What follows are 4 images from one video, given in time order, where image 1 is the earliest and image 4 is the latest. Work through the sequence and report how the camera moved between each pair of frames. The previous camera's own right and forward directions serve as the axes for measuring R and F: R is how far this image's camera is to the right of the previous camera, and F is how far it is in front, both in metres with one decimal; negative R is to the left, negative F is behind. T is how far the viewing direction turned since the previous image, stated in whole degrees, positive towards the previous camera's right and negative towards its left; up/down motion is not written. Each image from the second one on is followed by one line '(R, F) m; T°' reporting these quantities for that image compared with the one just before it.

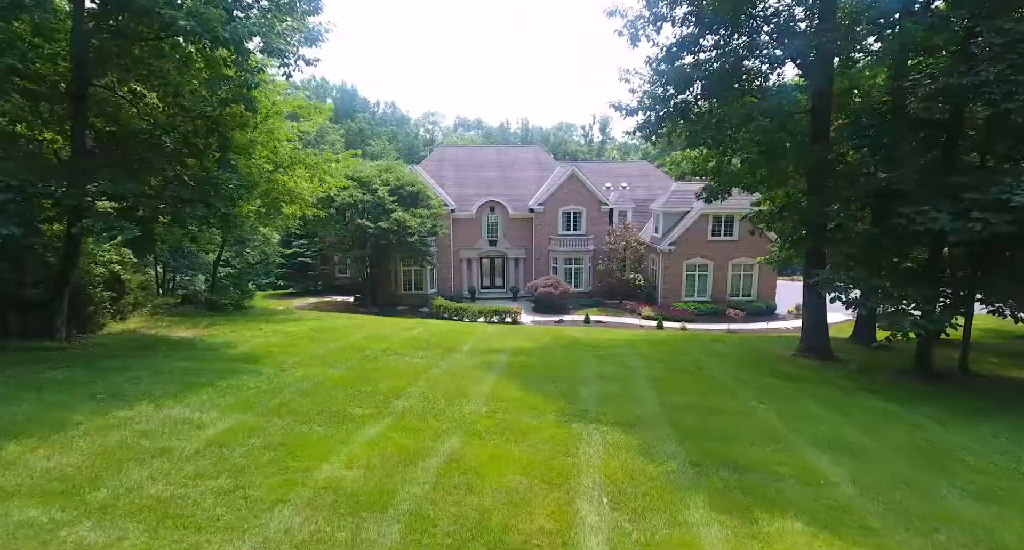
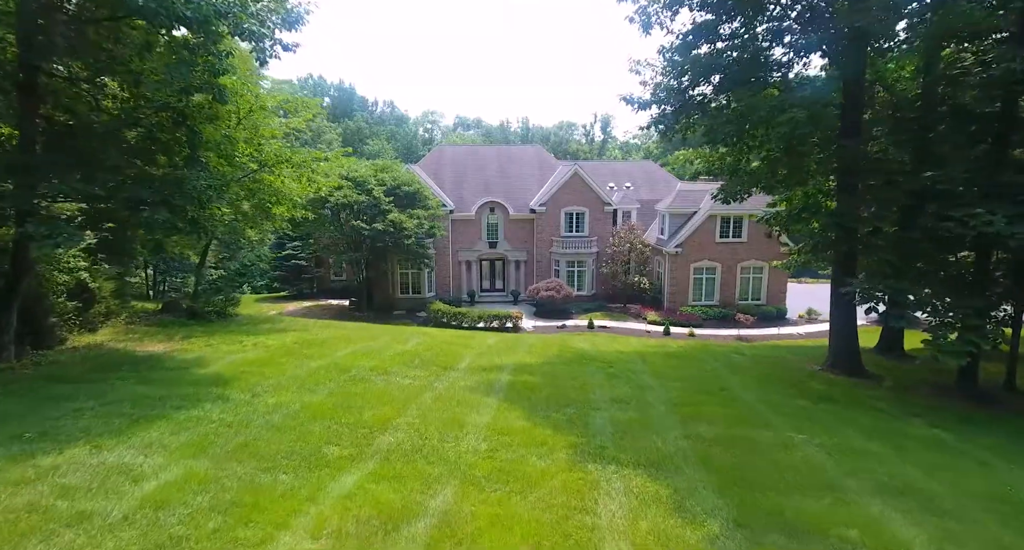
(-0.1, +1.1) m; 0°
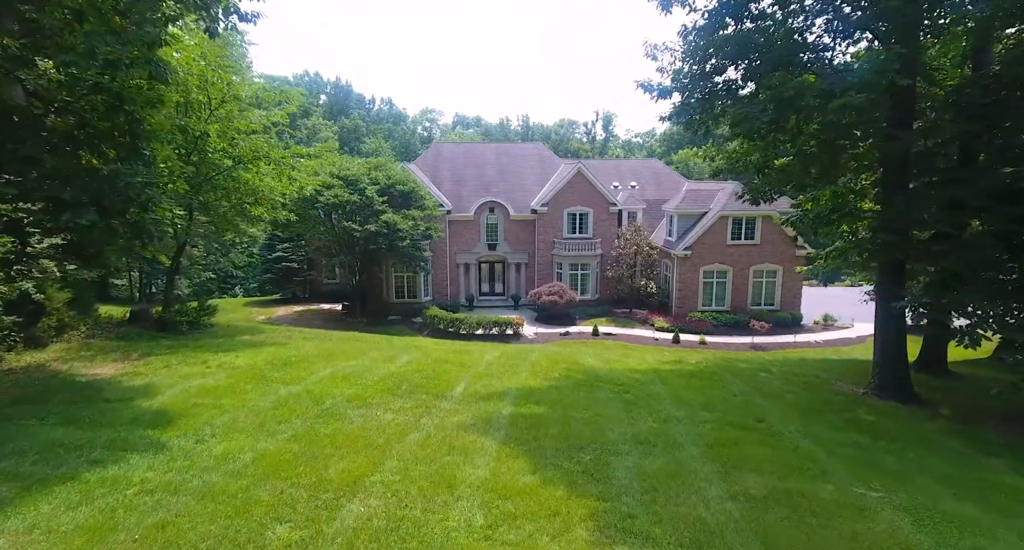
(0.0, +1.5) m; 0°
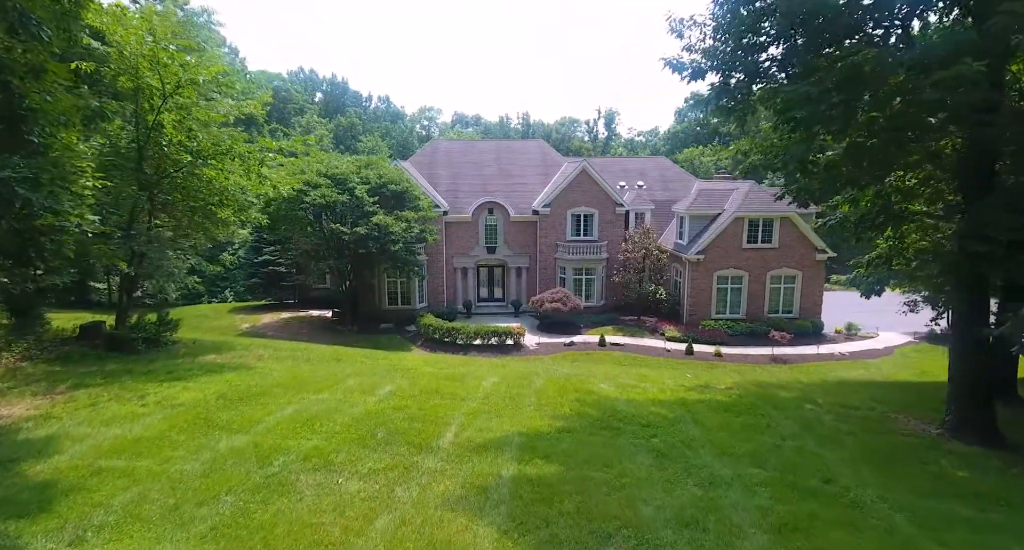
(0.0, +1.9) m; 0°
